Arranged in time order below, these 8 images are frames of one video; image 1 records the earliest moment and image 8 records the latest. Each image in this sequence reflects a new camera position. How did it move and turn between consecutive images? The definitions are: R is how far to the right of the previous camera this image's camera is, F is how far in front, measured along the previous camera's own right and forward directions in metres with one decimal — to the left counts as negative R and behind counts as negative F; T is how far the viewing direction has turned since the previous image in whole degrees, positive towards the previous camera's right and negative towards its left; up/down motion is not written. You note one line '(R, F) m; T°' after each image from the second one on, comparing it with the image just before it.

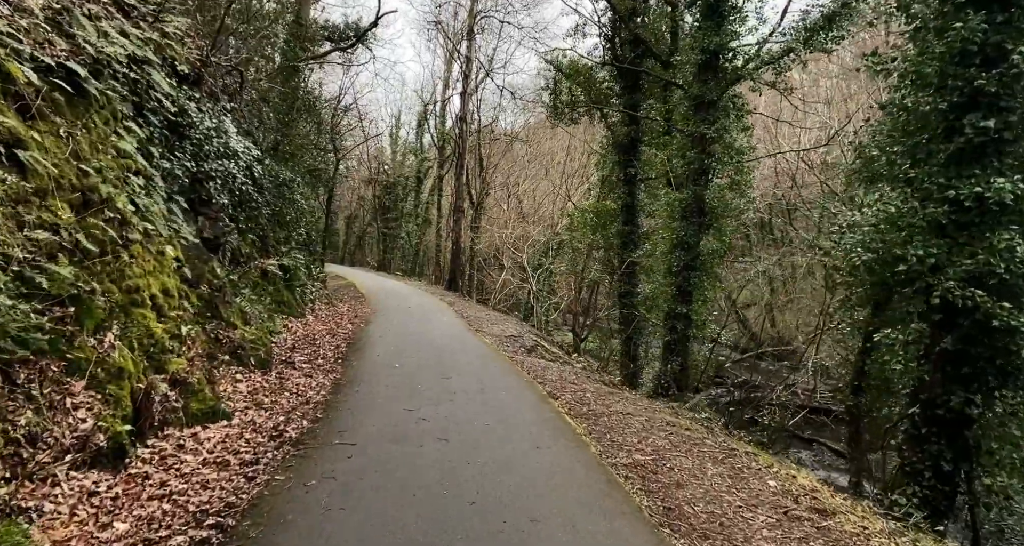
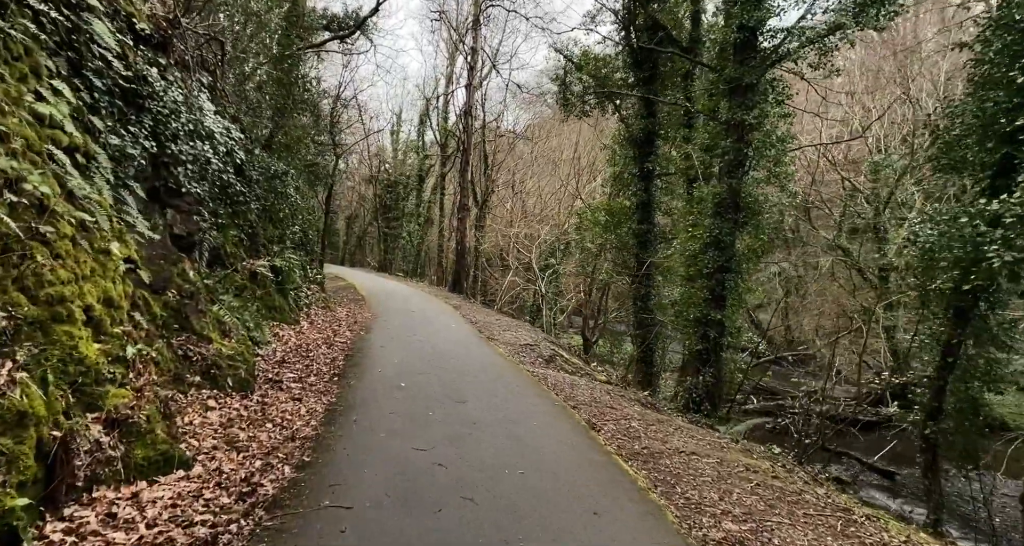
(-0.3, +1.2) m; 0°
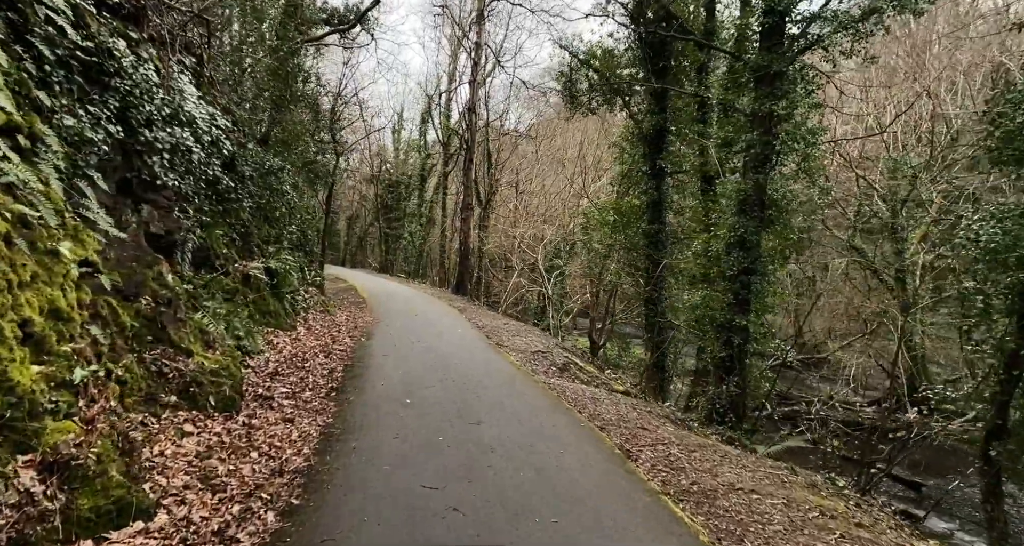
(-0.2, +0.8) m; 0°
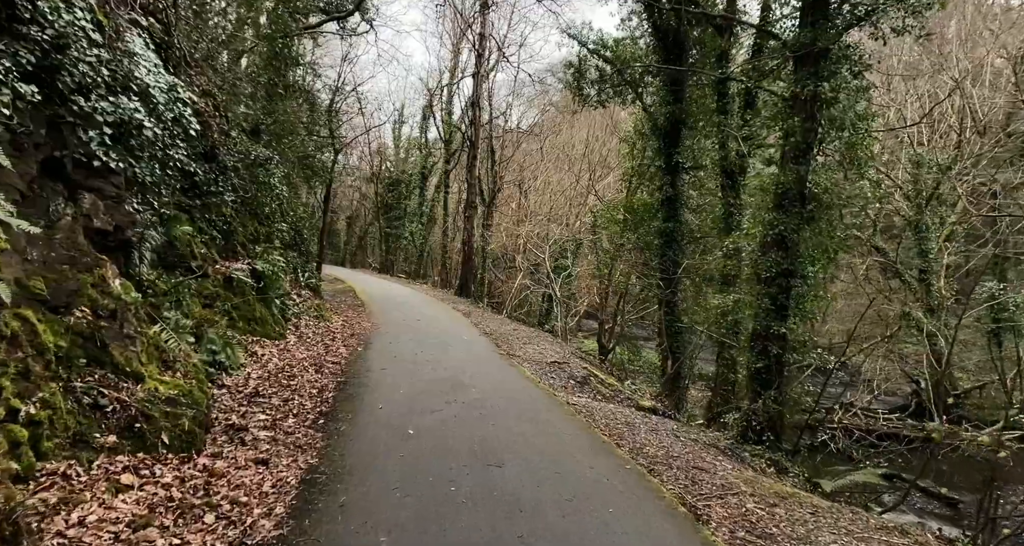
(-0.2, +1.1) m; 0°
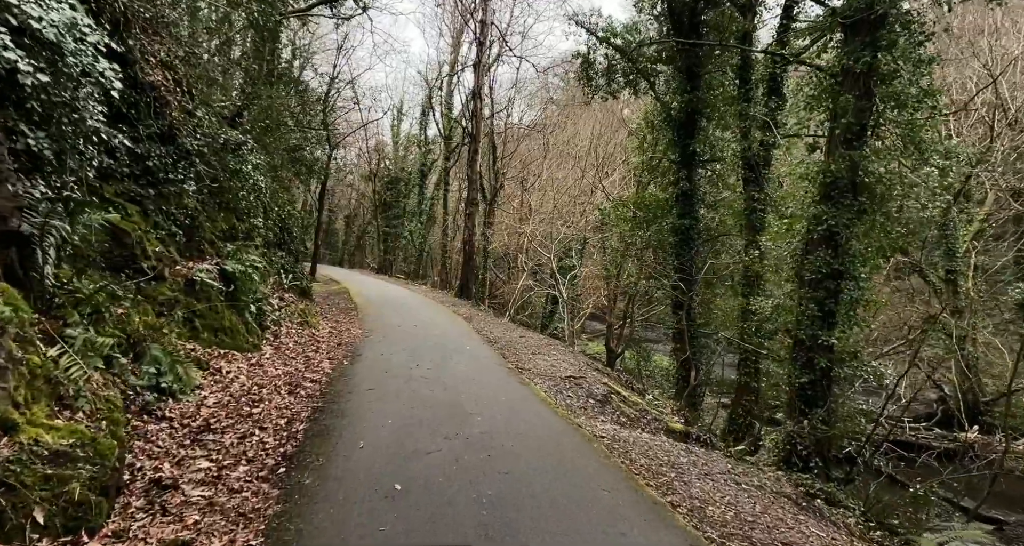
(-0.1, +1.3) m; 0°
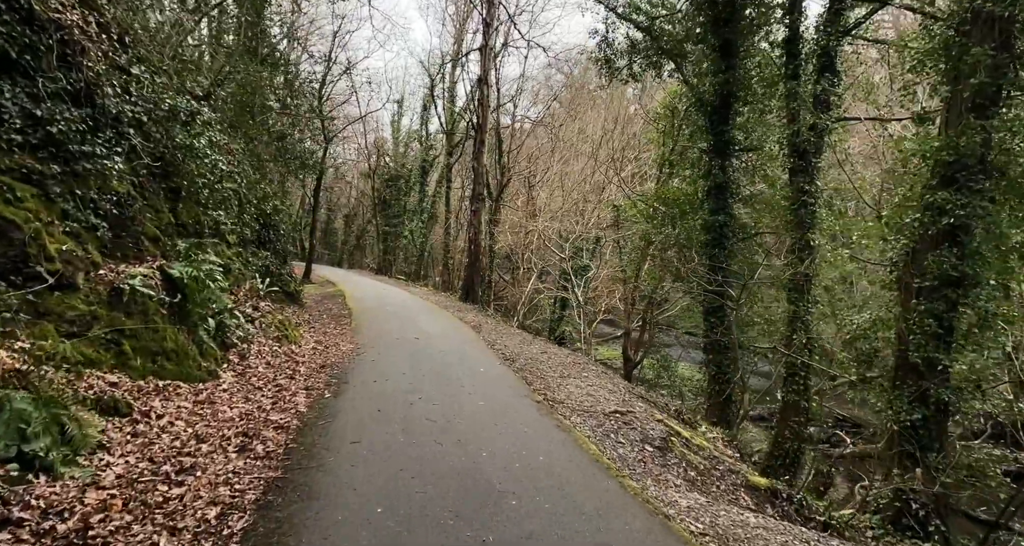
(-0.3, +2.0) m; 0°
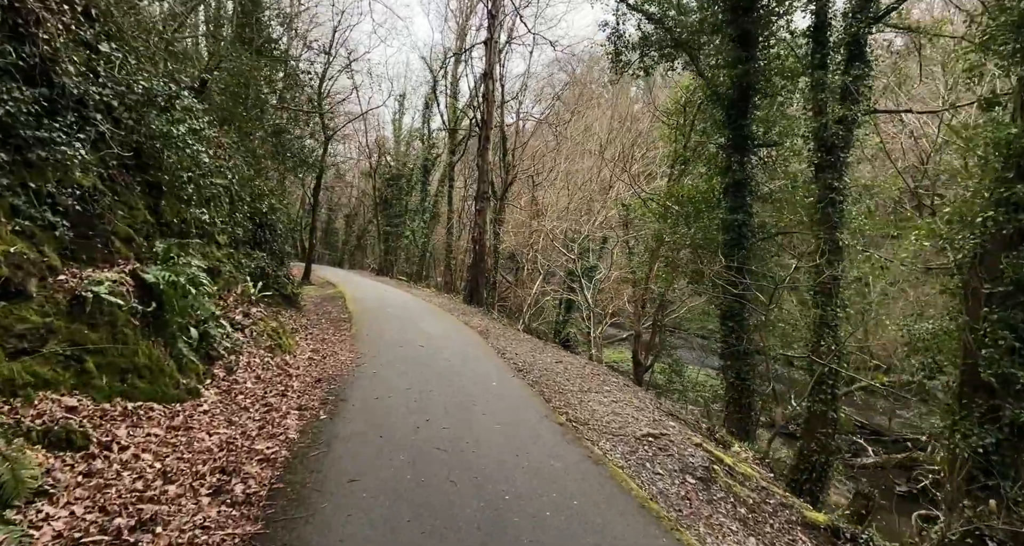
(-0.2, +0.8) m; 0°
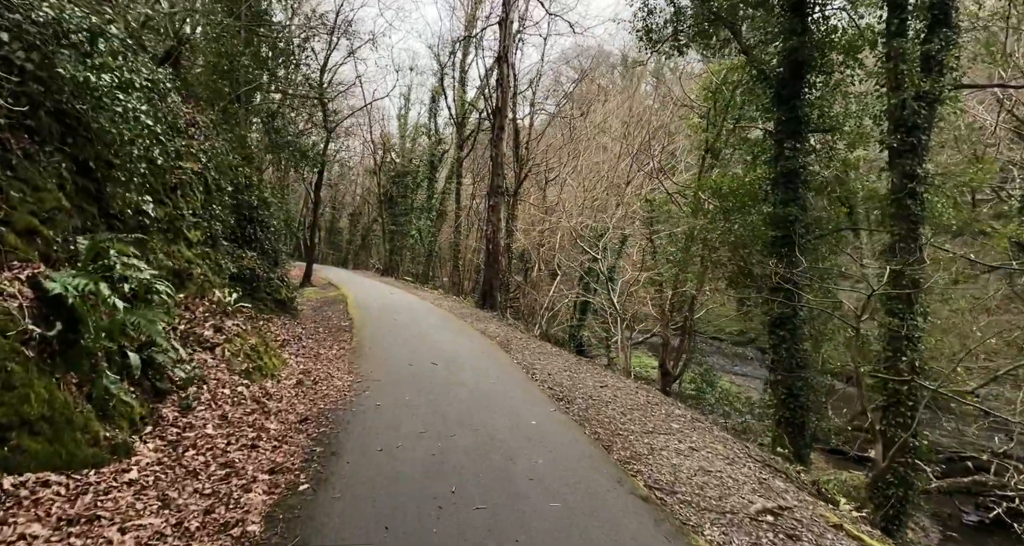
(-0.4, +1.8) m; 0°
